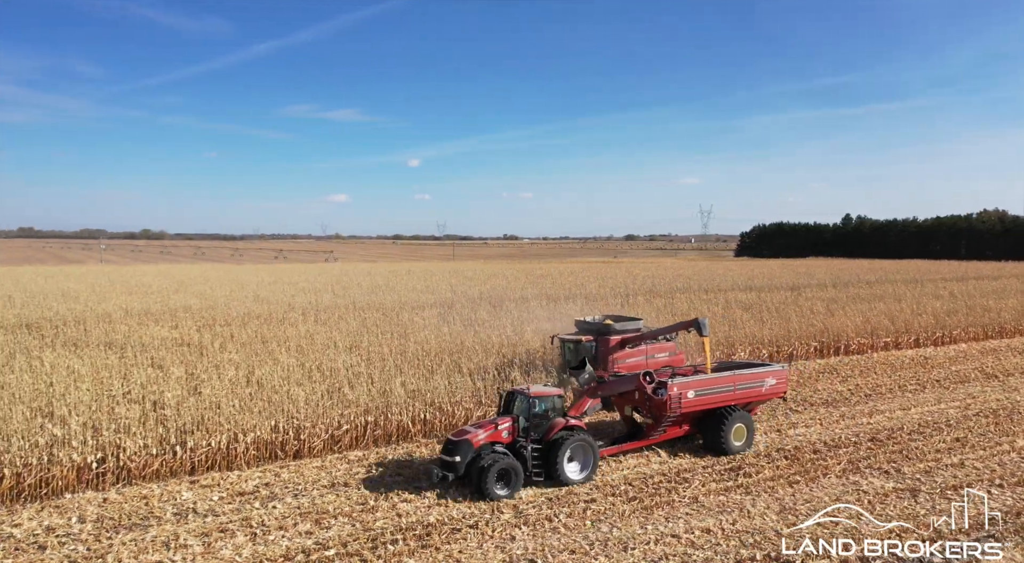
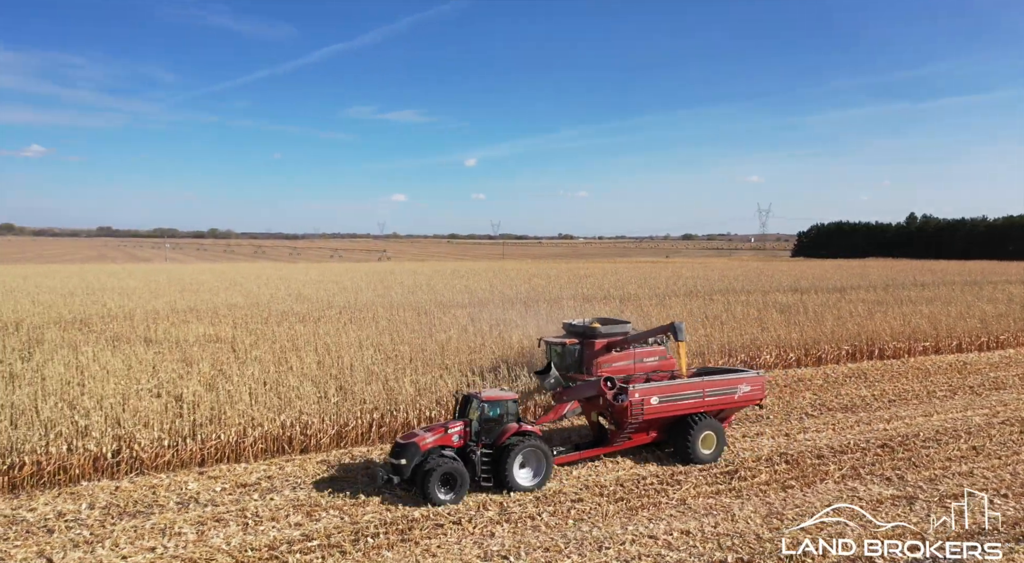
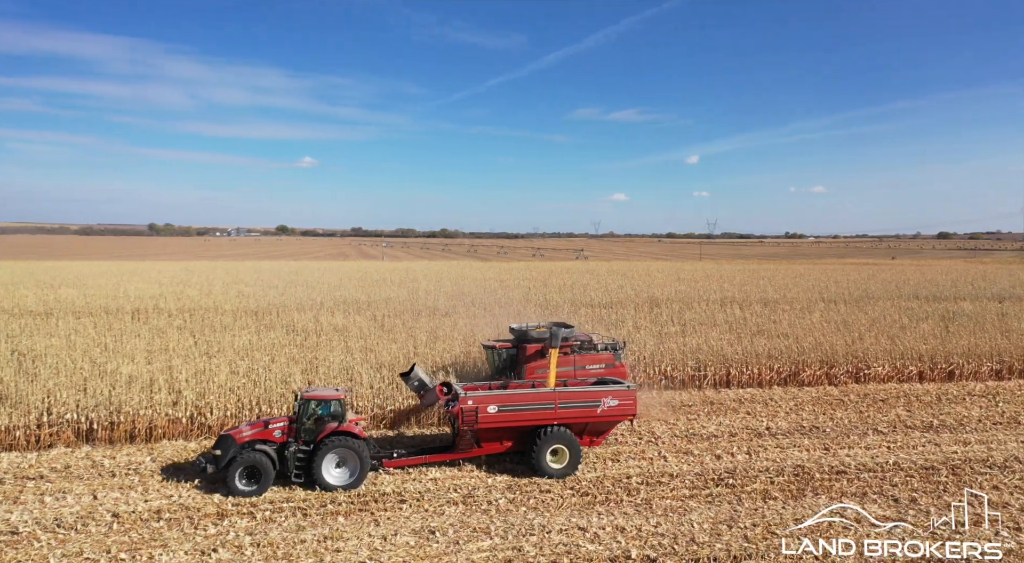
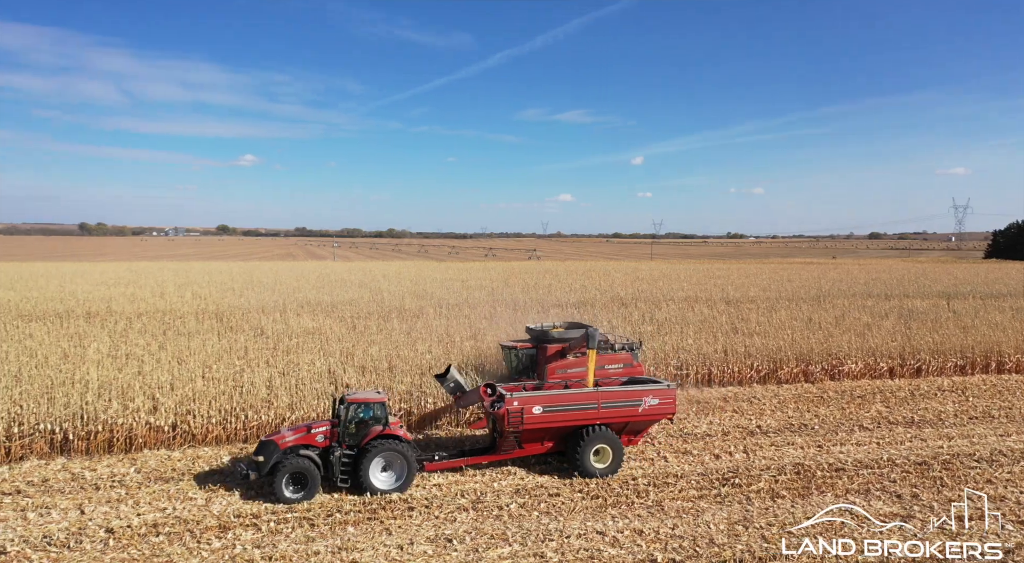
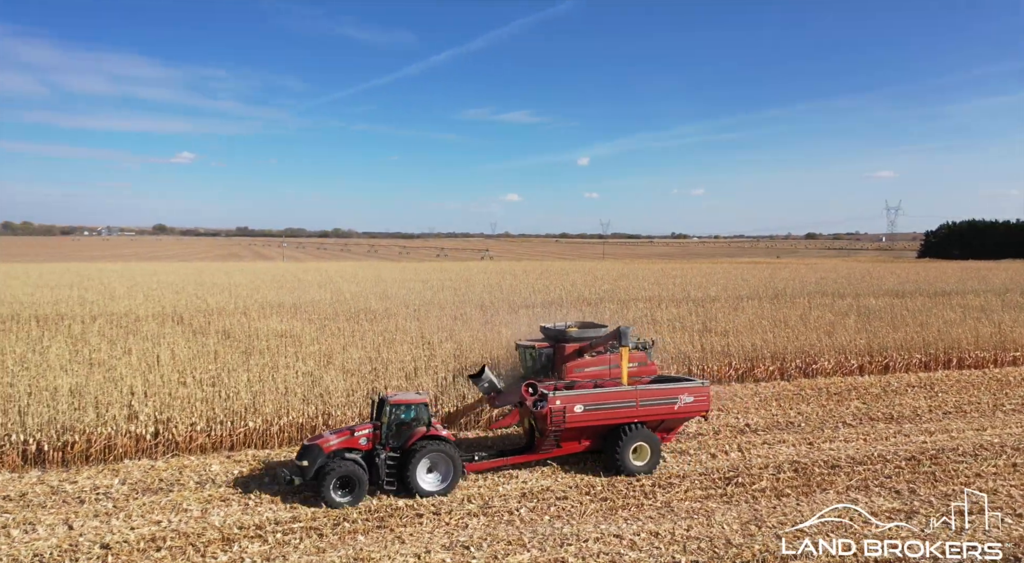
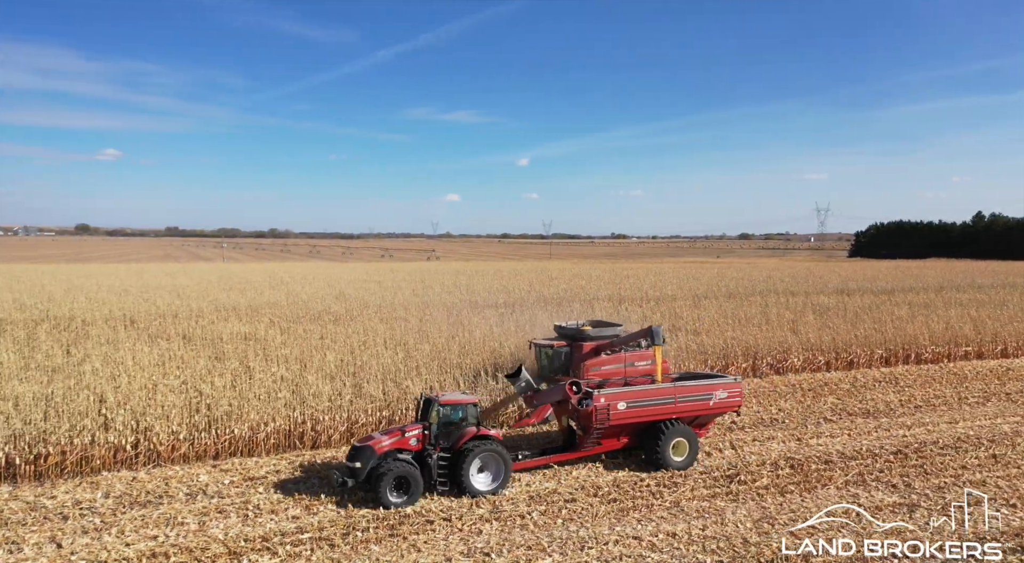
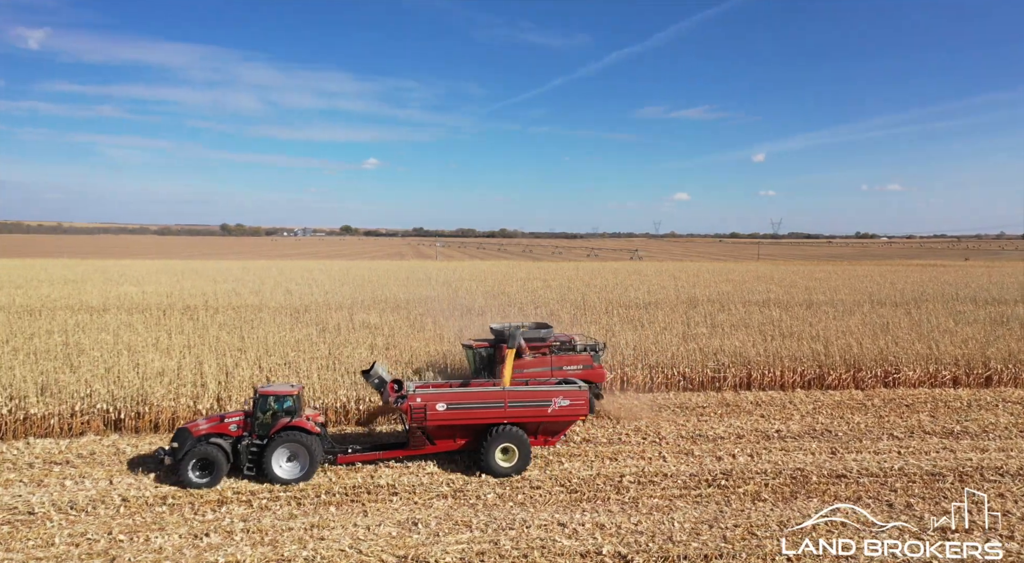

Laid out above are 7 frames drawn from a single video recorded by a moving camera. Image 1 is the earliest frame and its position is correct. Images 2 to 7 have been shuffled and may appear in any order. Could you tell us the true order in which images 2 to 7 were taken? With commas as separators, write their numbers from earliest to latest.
2, 6, 5, 4, 3, 7
